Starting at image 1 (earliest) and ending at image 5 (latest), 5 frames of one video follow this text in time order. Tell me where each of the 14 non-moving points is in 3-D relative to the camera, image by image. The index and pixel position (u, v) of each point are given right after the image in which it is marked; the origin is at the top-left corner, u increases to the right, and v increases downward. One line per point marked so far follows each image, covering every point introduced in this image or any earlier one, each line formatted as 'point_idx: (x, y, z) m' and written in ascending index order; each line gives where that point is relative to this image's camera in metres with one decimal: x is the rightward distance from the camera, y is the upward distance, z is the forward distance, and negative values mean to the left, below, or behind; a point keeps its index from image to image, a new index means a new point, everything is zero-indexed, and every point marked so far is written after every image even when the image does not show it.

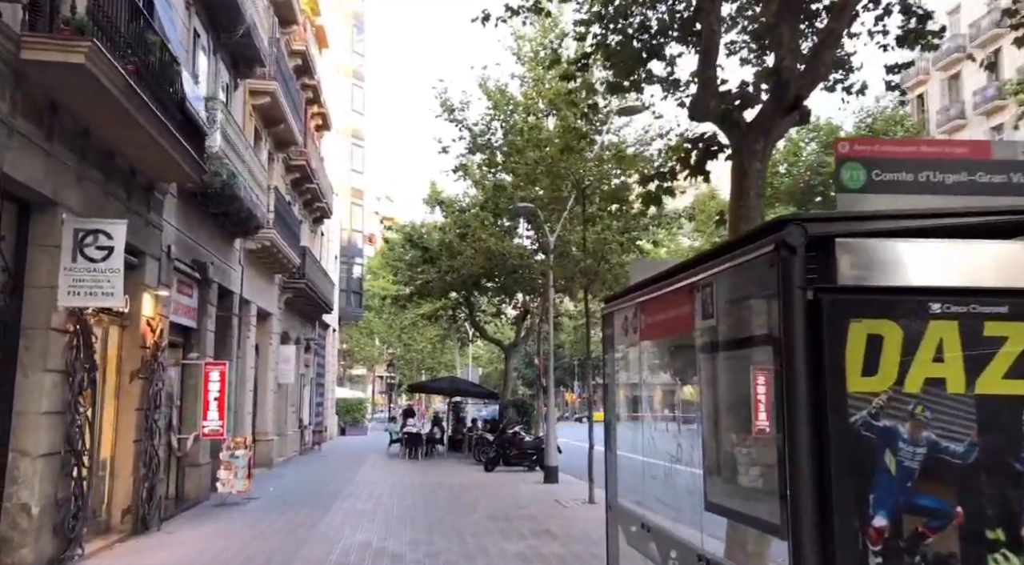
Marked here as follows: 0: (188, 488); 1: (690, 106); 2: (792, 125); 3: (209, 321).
0: (-5.1, -3.2, +13.7) m
1: (+1.7, +1.7, +8.4) m
2: (+2.7, +1.5, +8.4) m
3: (-4.9, -0.6, +14.3) m
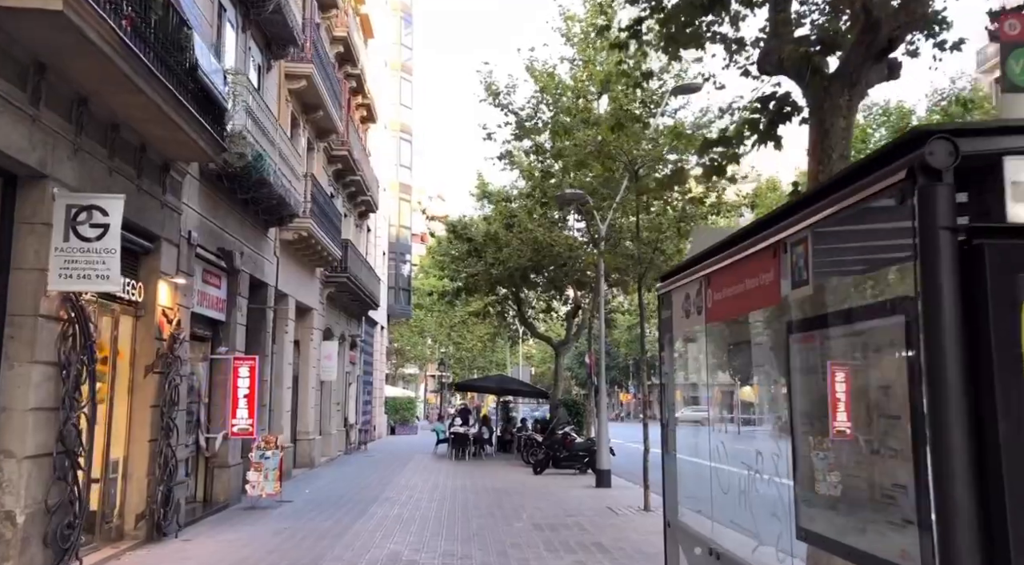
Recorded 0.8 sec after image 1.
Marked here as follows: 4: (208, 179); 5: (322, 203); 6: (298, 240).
0: (-4.4, -3.0, +13.0) m
1: (+2.1, +1.9, +7.3) m
2: (+3.0, +1.7, +7.2) m
3: (-4.2, -0.5, +13.5) m
4: (-4.0, +1.3, +11.5) m
5: (-4.3, +1.8, +19.6) m
6: (-4.1, +0.8, +17.0) m
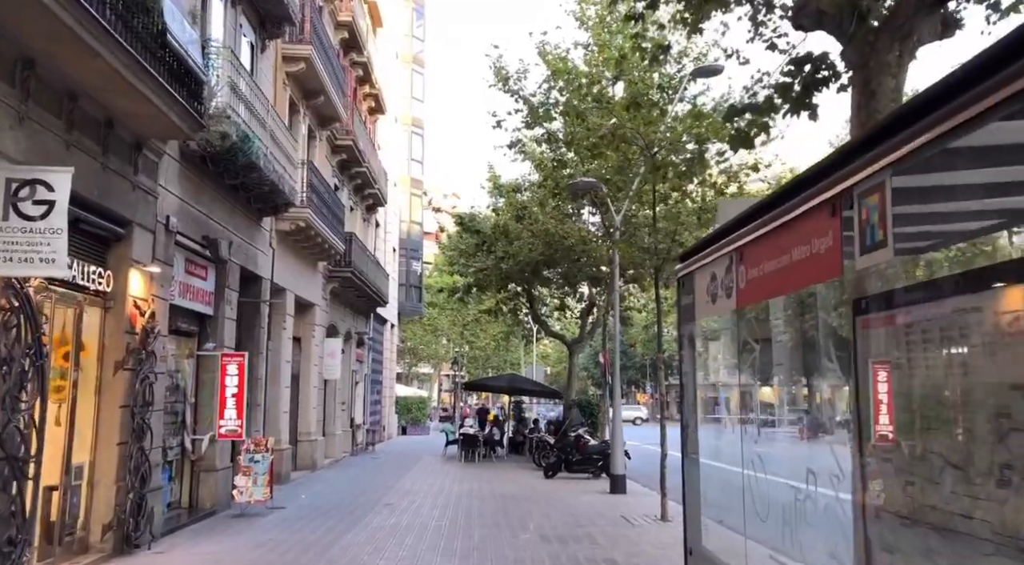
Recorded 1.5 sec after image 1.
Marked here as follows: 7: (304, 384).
0: (-4.3, -2.9, +12.1) m
1: (+2.1, +2.0, +6.4) m
2: (+3.0, +1.8, +6.2) m
3: (-4.1, -0.4, +12.7) m
4: (-3.9, +1.5, +10.7) m
5: (-4.0, +1.9, +18.8) m
6: (-4.0, +0.9, +16.2) m
7: (-4.5, -2.2, +19.0) m
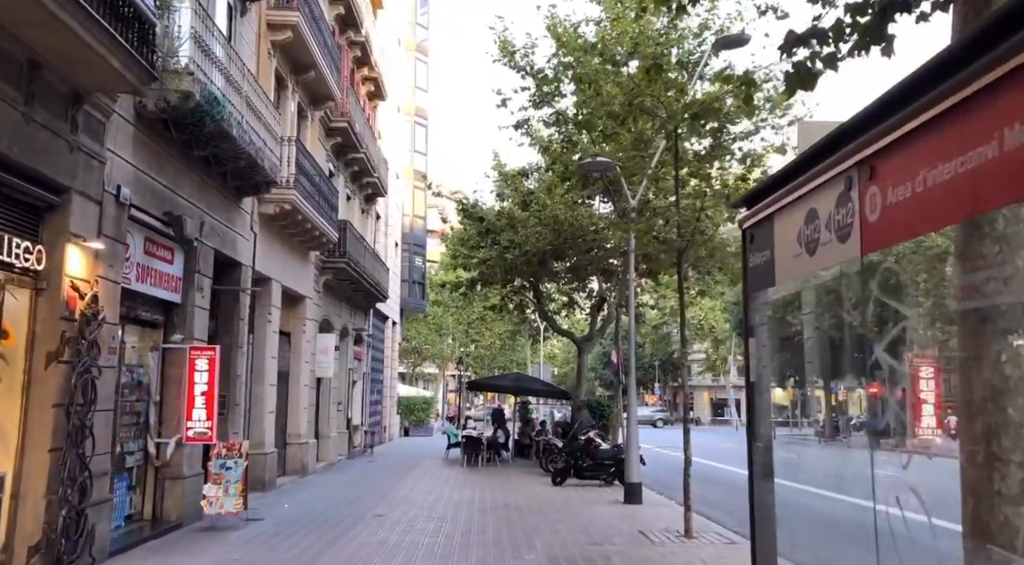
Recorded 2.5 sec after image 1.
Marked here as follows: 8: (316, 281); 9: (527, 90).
0: (-4.2, -2.7, +10.8) m
1: (+2.1, +2.1, +4.9) m
2: (+3.0, +1.9, +4.8) m
3: (-4.0, -0.2, +11.4) m
4: (-3.9, +1.7, +9.3) m
5: (-3.9, +2.1, +17.4) m
6: (-3.9, +1.1, +14.8) m
7: (-4.4, -2.0, +17.7) m
8: (-4.3, 0.0, +19.1) m
9: (+0.3, +3.9, +17.7) m
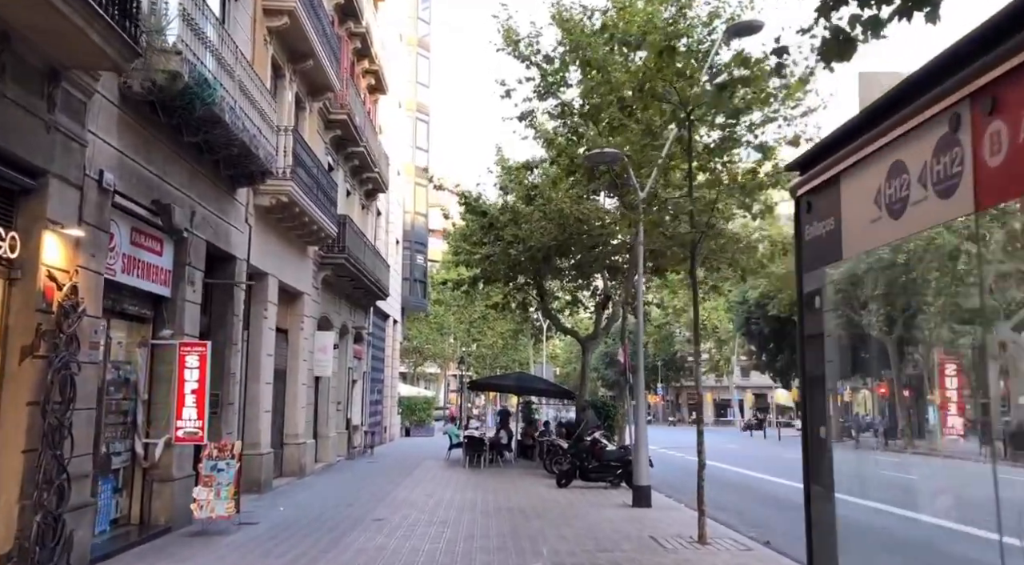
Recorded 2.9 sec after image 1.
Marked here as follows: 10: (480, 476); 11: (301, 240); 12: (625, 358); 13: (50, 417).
0: (-4.2, -2.6, +10.3) m
1: (+2.1, +2.2, +4.4) m
2: (+3.1, +2.0, +4.3) m
3: (-4.0, -0.1, +10.9) m
4: (-3.8, +1.7, +8.8) m
5: (-3.8, +2.2, +16.9) m
6: (-3.8, +1.2, +14.3) m
7: (-4.3, -1.9, +17.2) m
8: (-4.2, +0.1, +18.6) m
9: (+0.4, +3.9, +17.2) m
10: (-0.7, -4.2, +19.2) m
11: (-4.1, +0.8, +17.0) m
12: (+2.4, -1.6, +18.5) m
13: (-3.8, -1.1, +7.2) m
